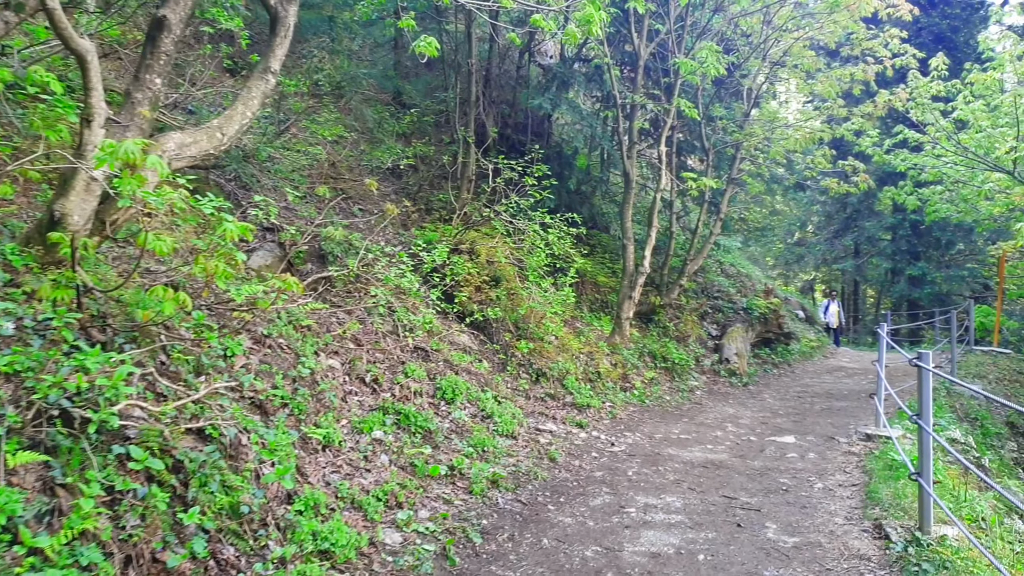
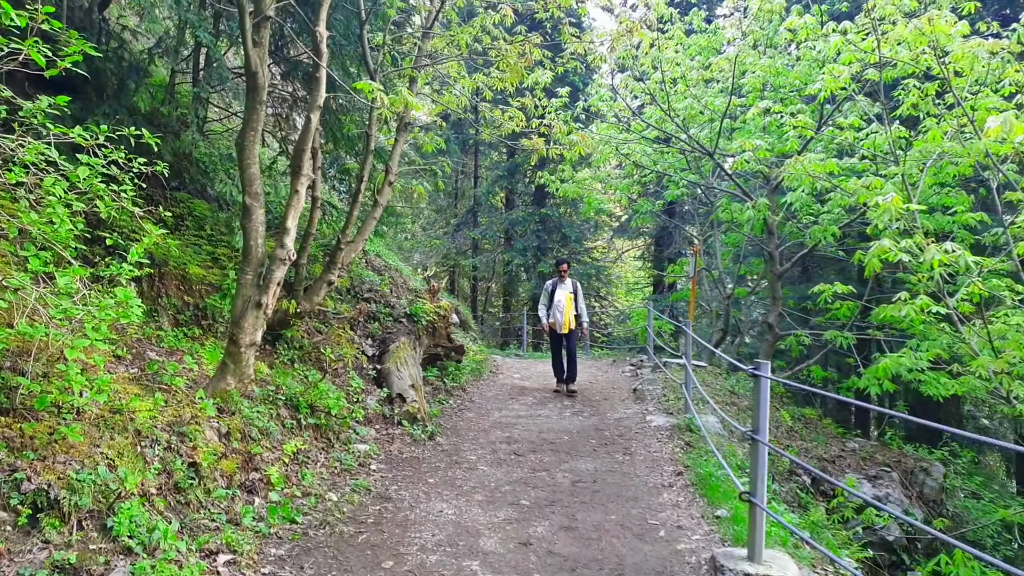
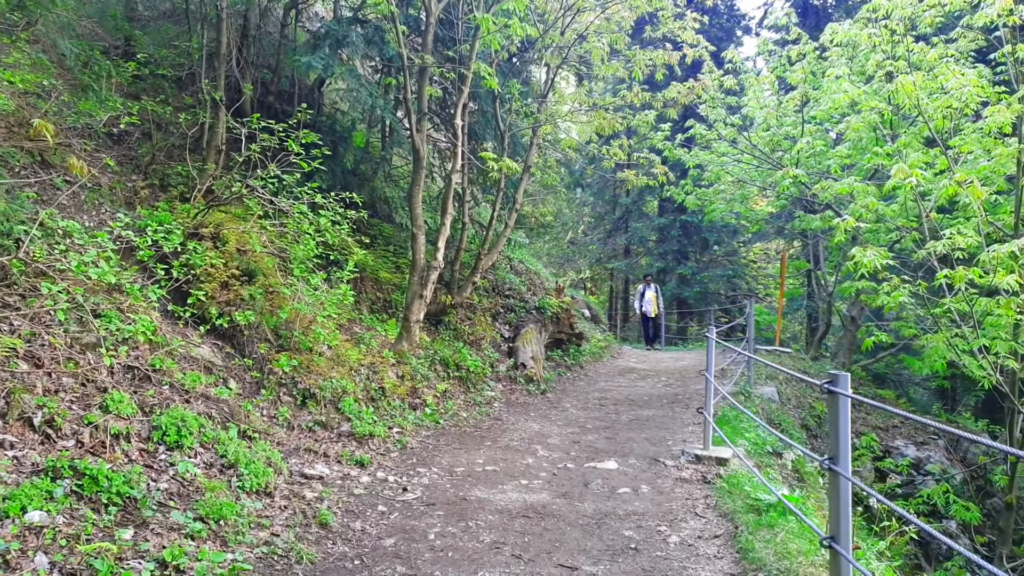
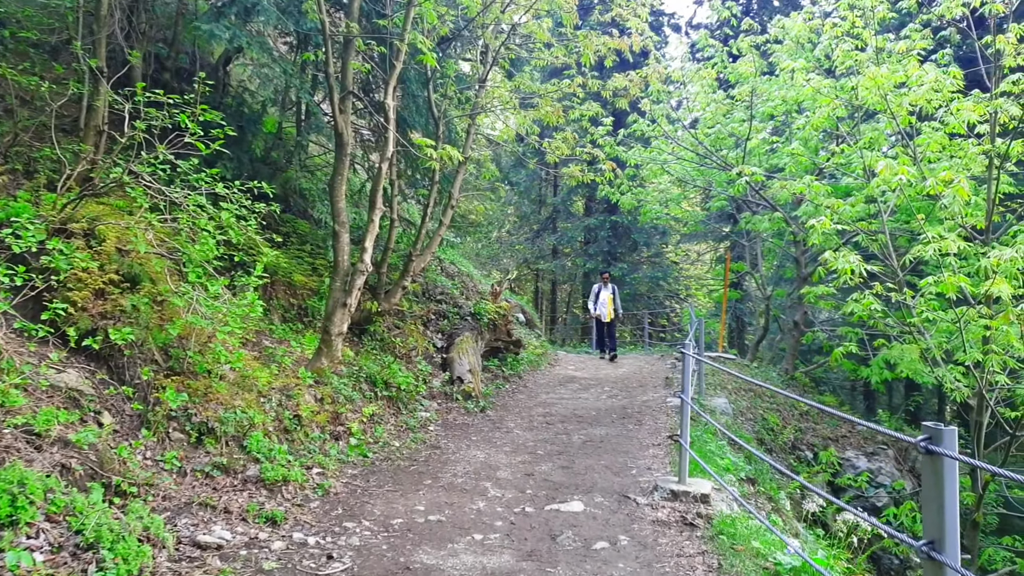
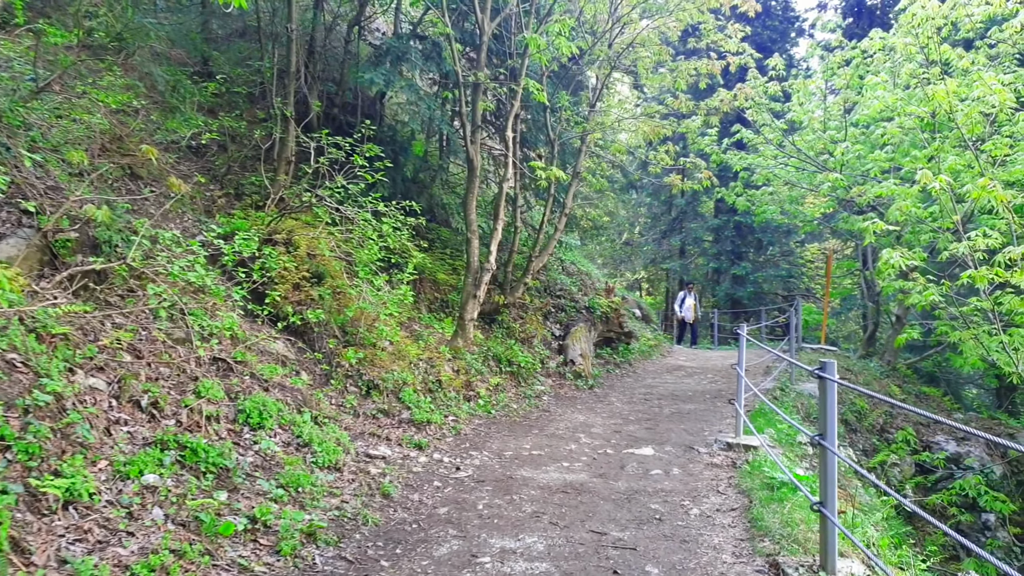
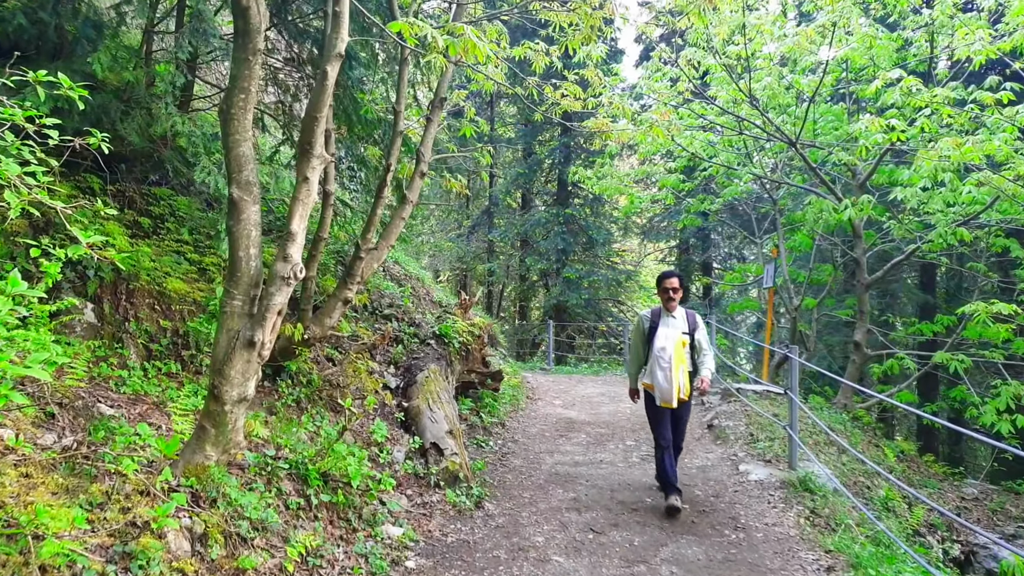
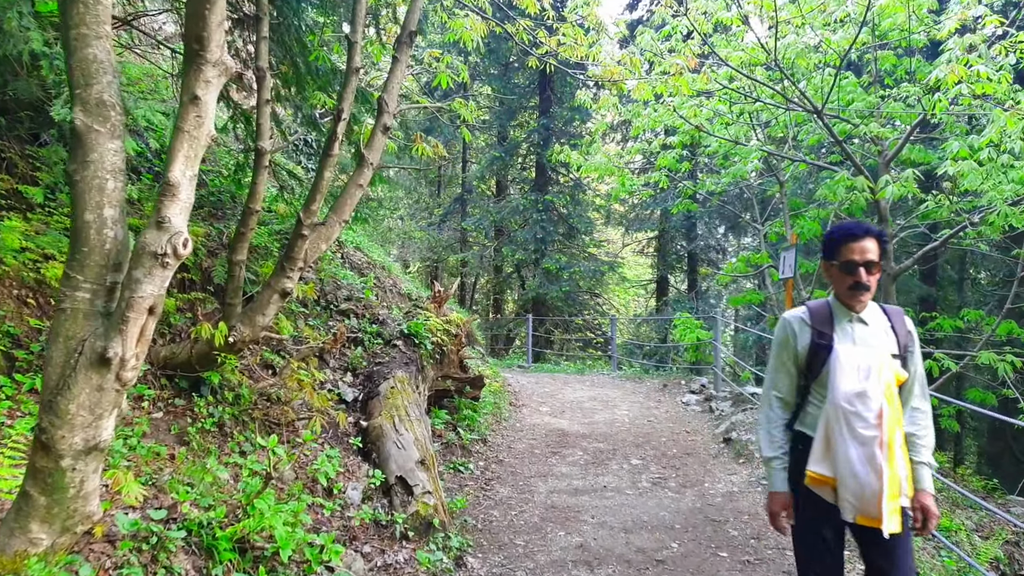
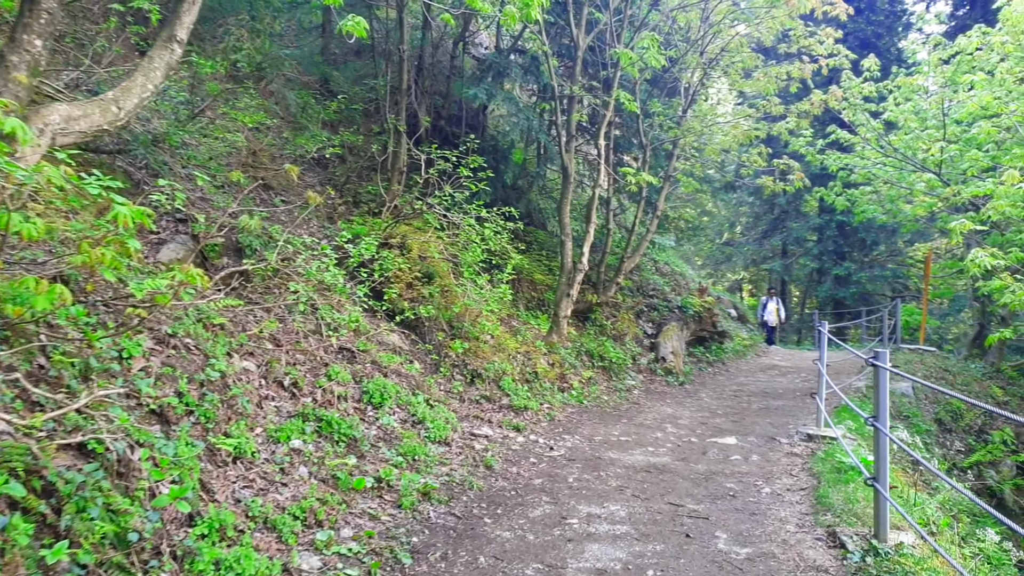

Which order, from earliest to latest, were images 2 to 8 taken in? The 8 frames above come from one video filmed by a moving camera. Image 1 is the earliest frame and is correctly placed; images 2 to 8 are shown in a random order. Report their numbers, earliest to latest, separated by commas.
8, 5, 3, 4, 2, 6, 7
